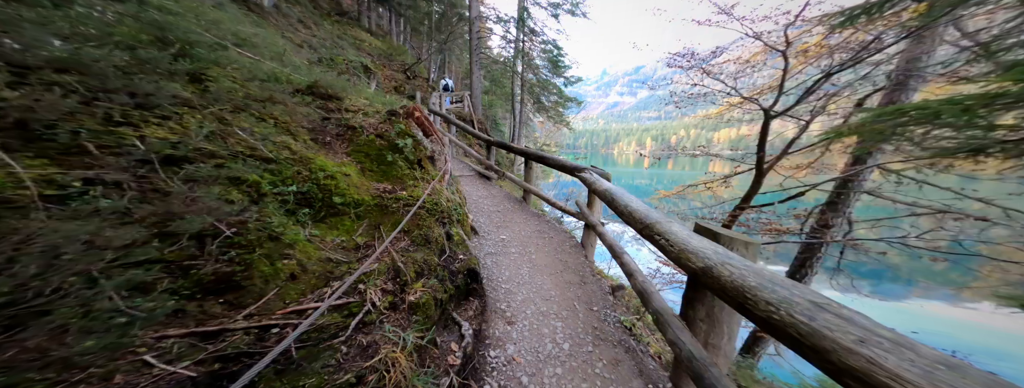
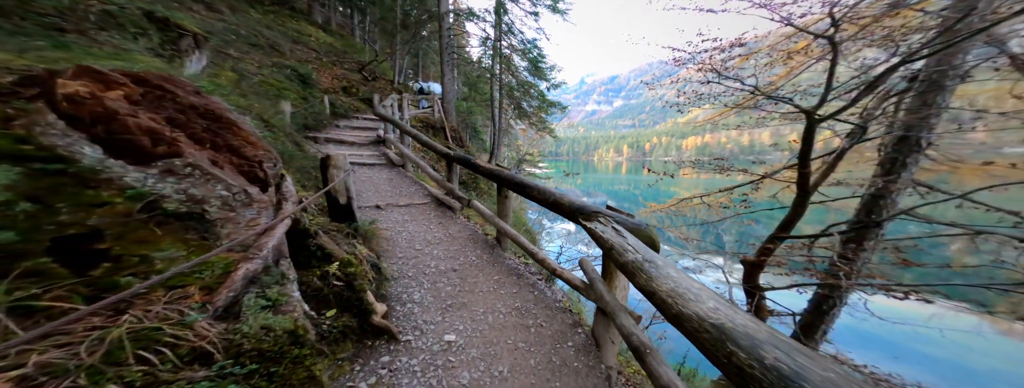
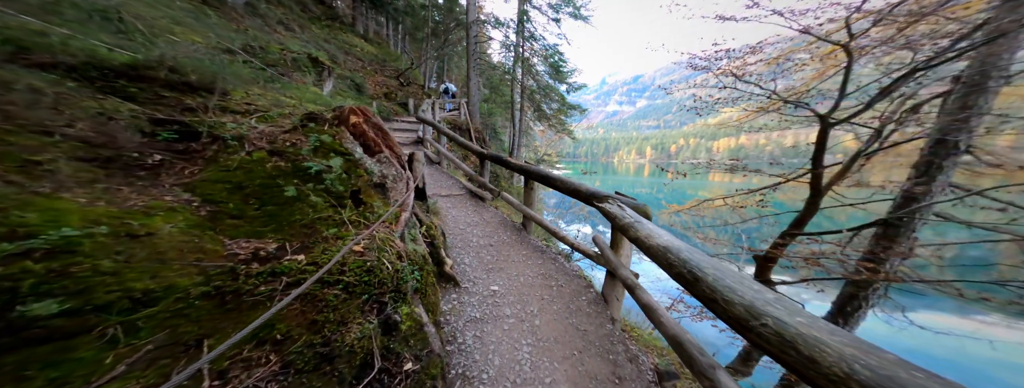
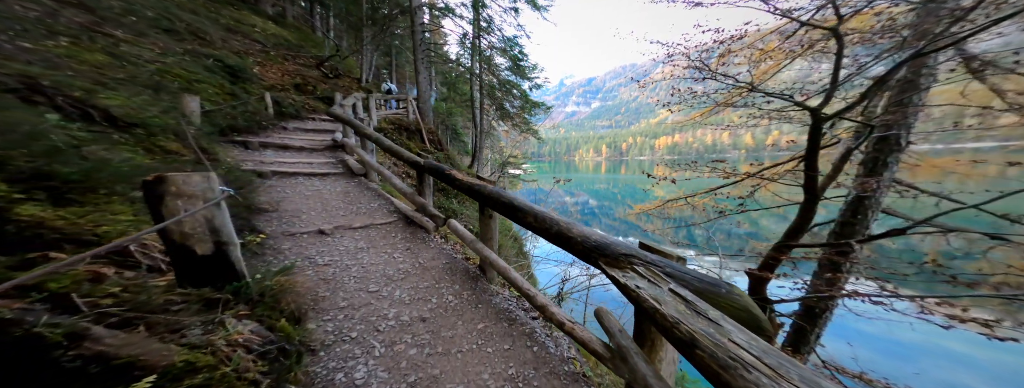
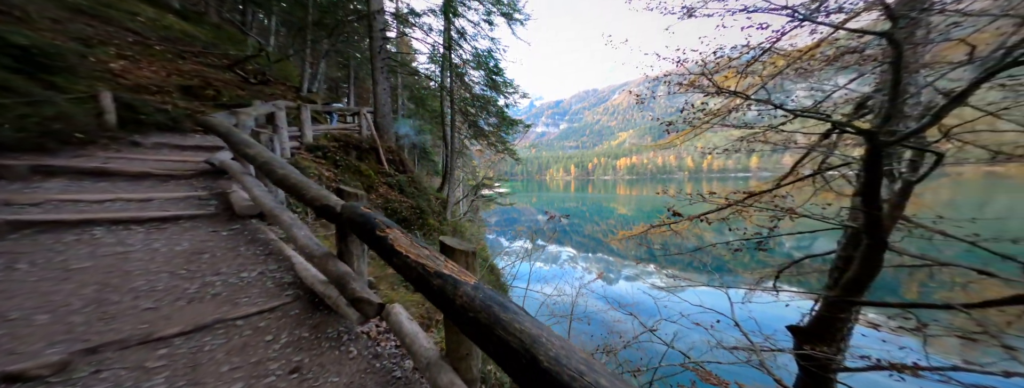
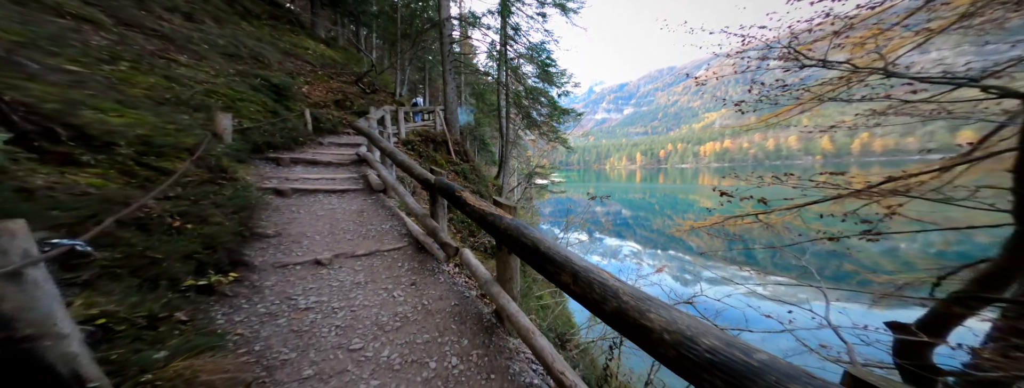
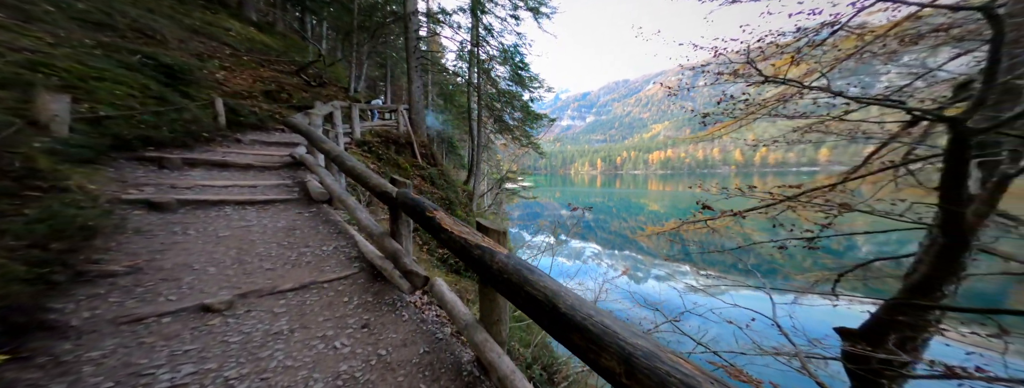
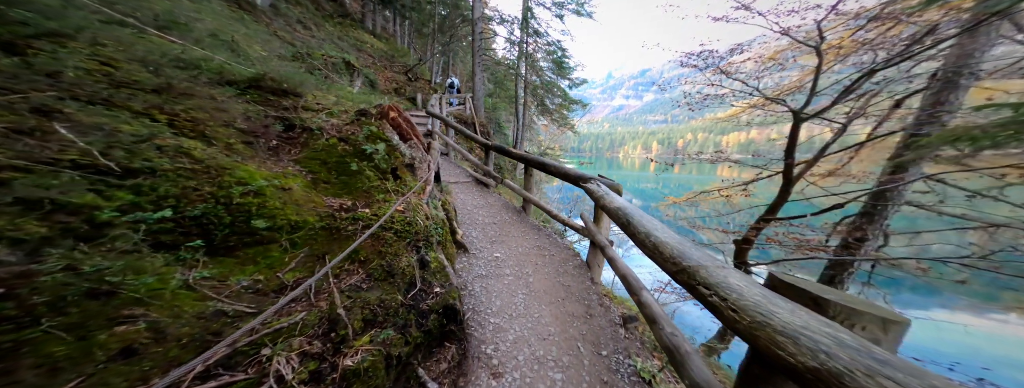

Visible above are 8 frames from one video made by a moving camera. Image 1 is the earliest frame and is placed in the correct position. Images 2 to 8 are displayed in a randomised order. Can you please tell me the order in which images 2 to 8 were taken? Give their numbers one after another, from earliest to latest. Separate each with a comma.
8, 3, 2, 4, 6, 7, 5
